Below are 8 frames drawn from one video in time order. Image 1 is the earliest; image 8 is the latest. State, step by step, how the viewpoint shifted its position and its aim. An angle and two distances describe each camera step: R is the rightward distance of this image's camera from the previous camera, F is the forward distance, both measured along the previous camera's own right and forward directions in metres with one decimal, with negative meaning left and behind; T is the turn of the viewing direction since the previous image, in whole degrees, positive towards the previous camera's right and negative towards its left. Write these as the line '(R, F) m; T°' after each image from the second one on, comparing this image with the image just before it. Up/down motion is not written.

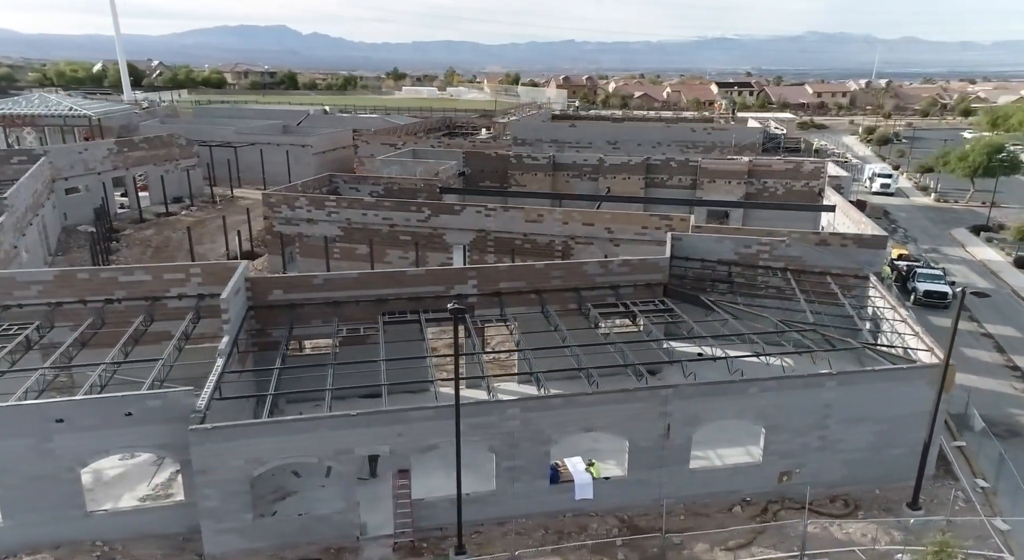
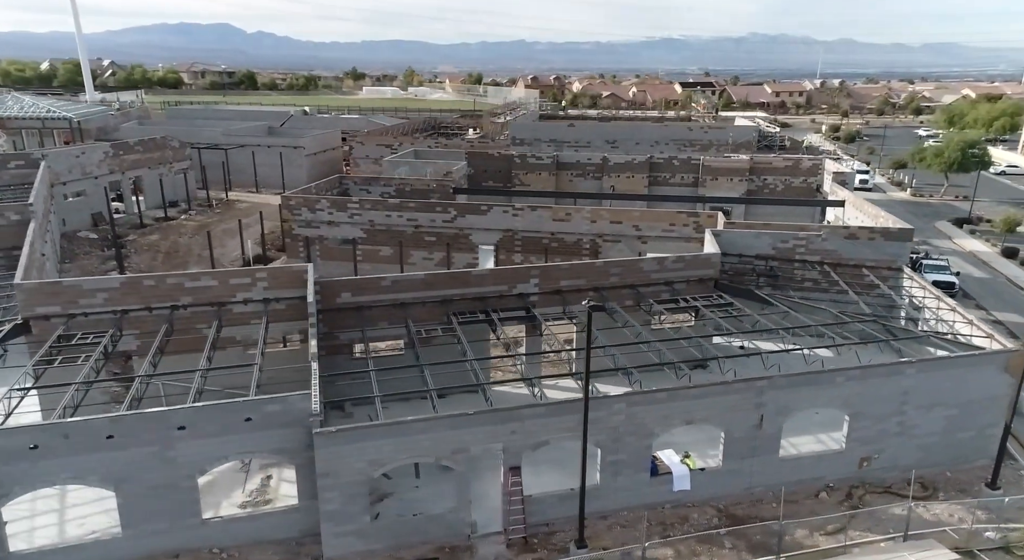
(-2.8, -0.1) m; +3°
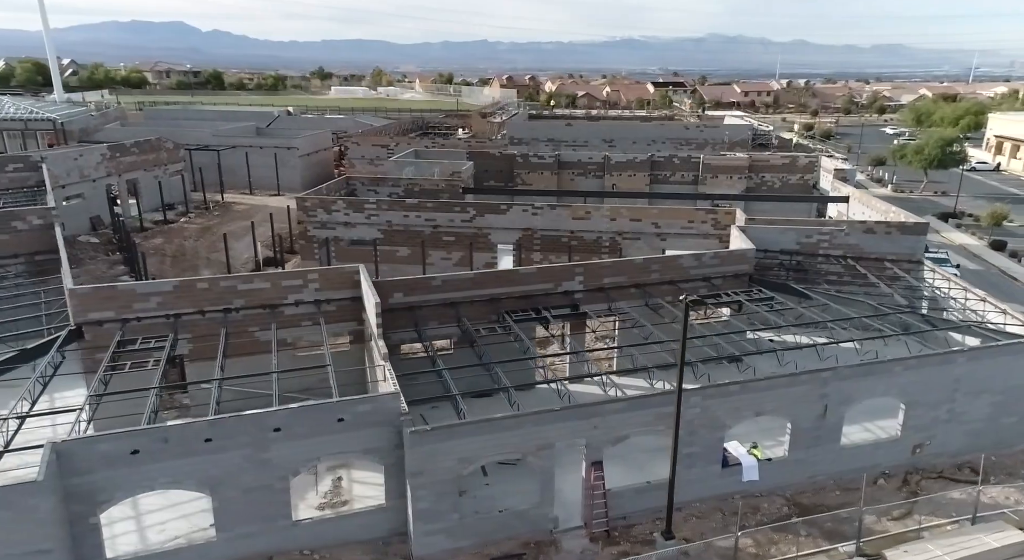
(-2.1, -0.1) m; +3°
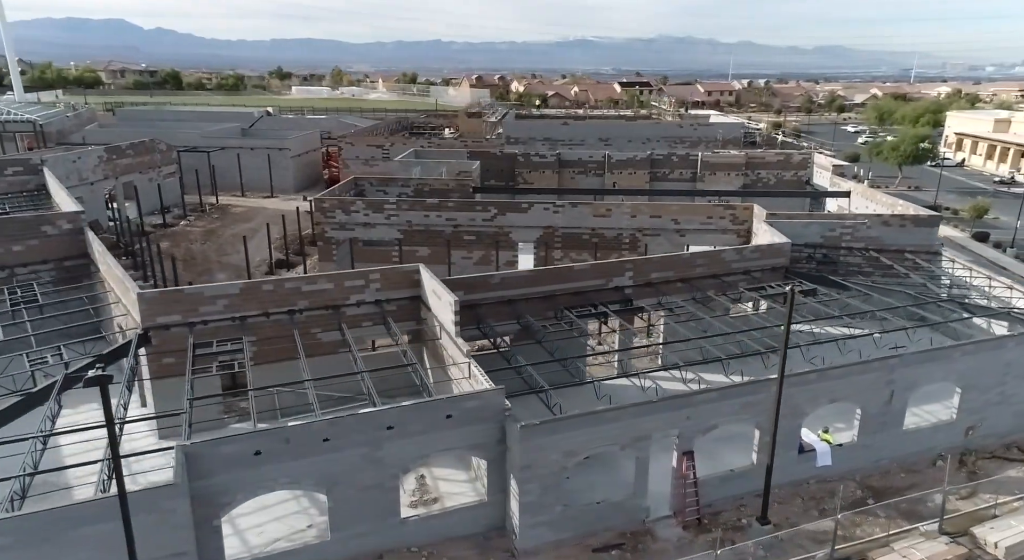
(-2.5, -0.1) m; +3°
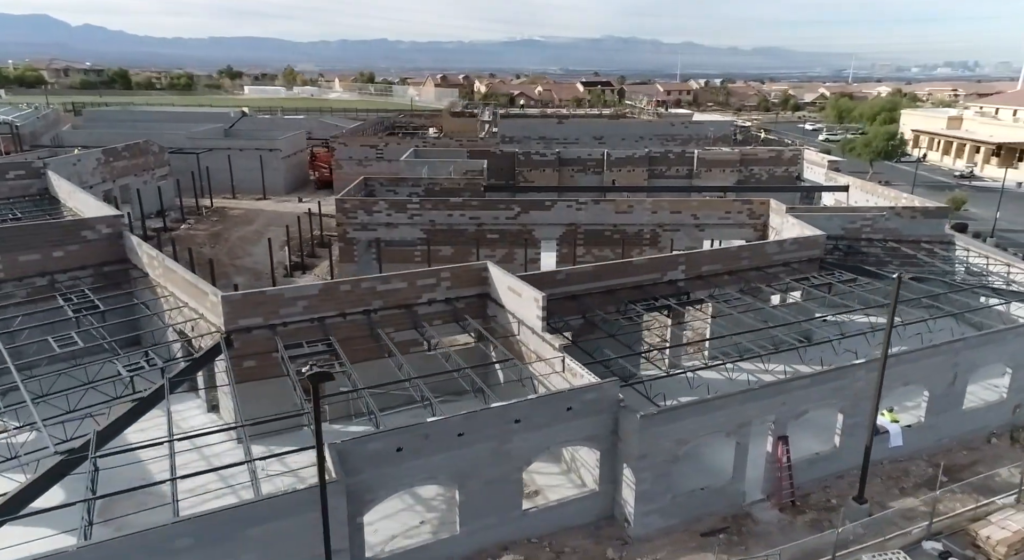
(-2.8, -0.1) m; +4°
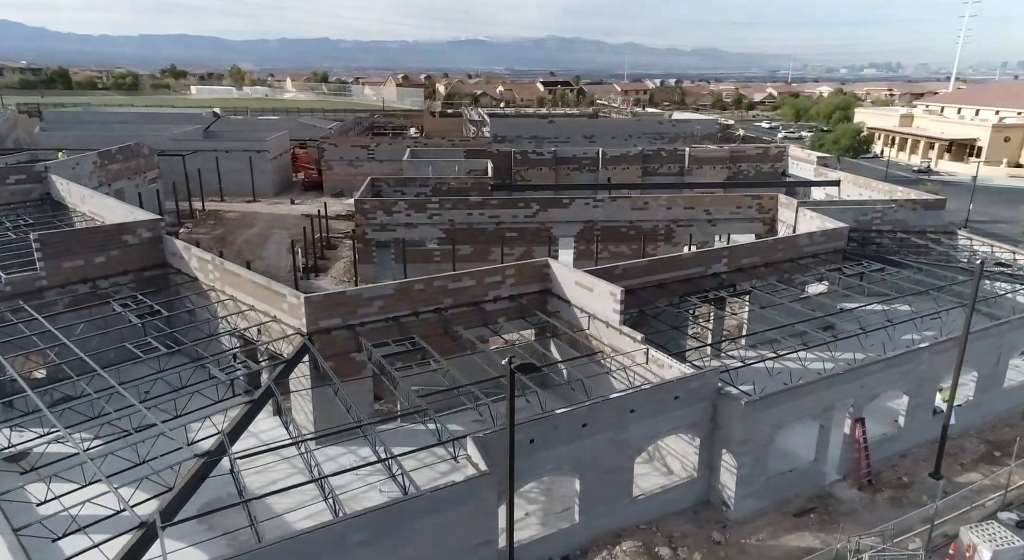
(-2.8, -0.2) m; +4°
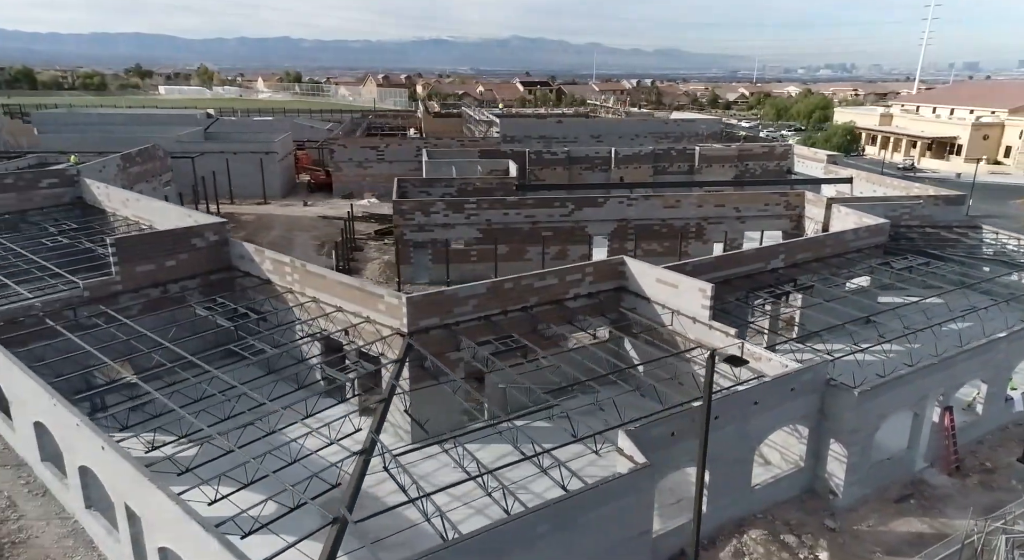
(-2.8, -0.2) m; +2°
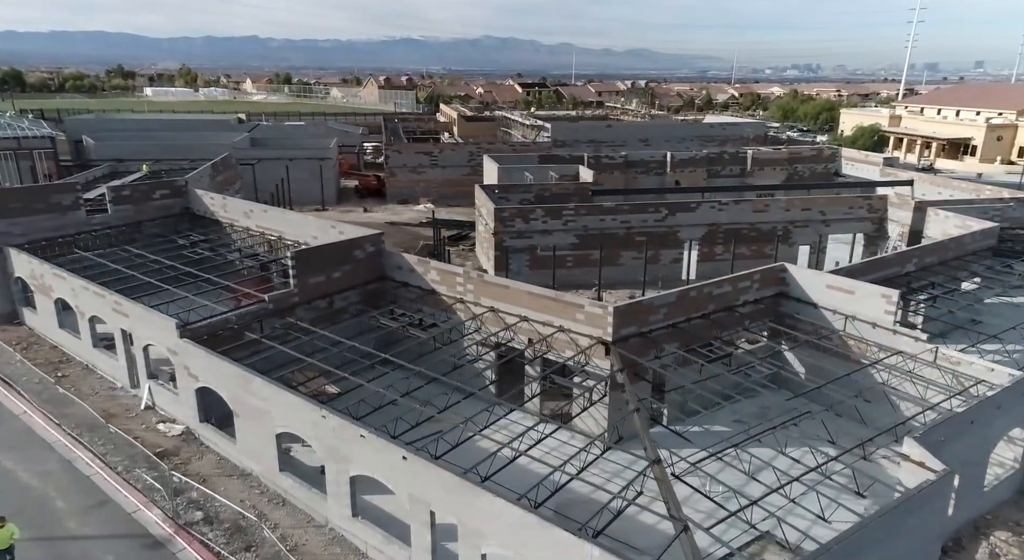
(-4.8, -0.1) m; +1°
